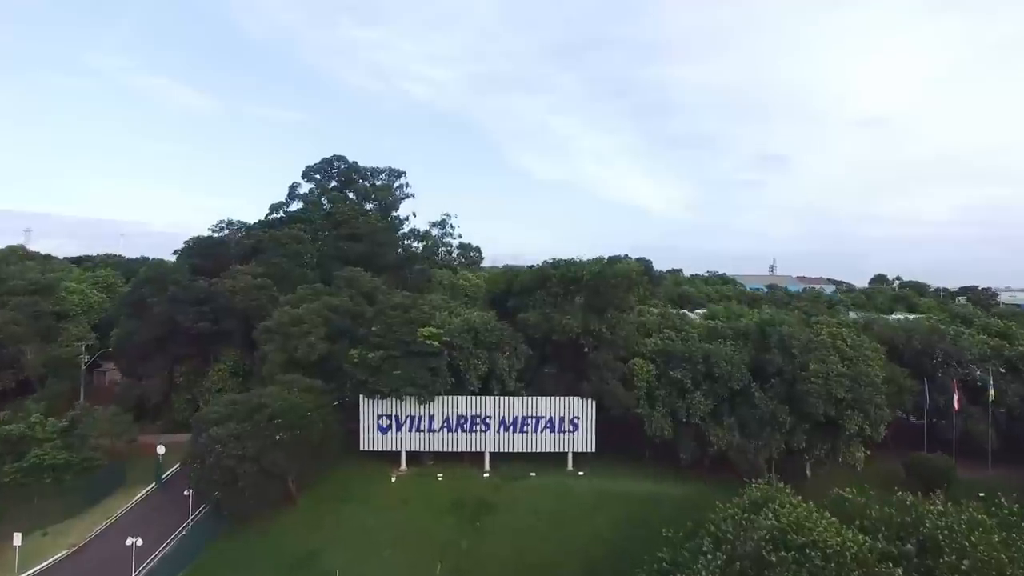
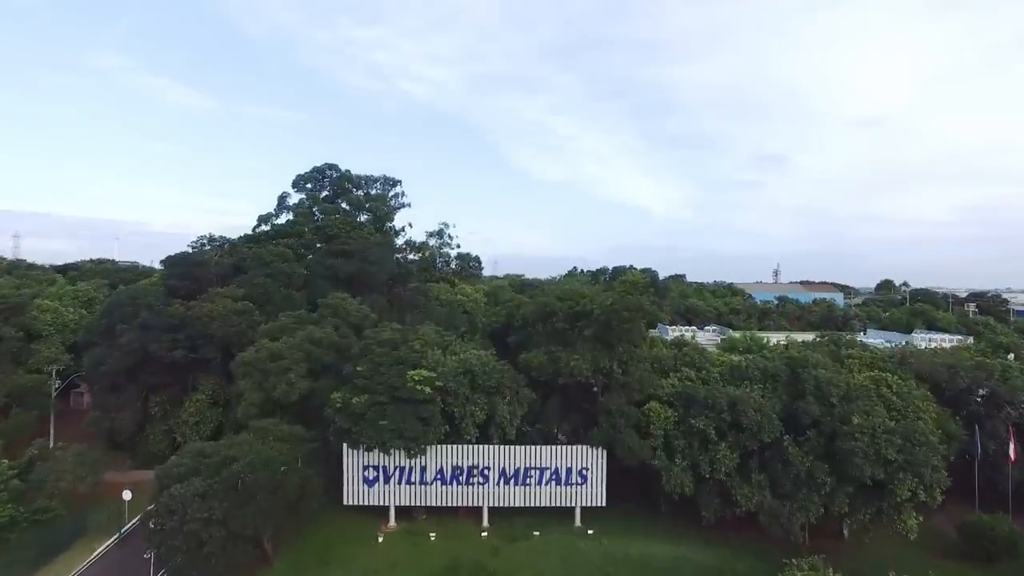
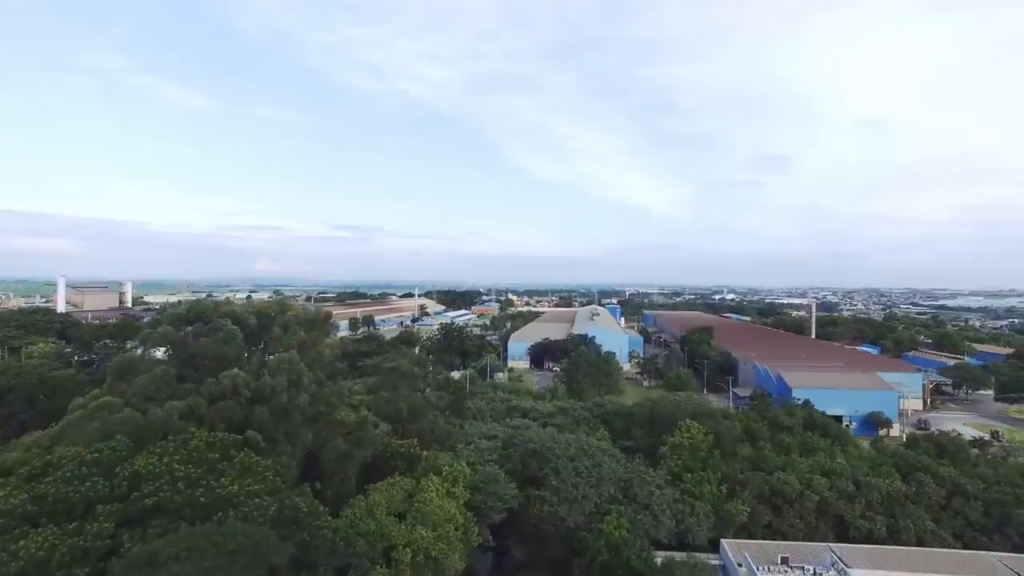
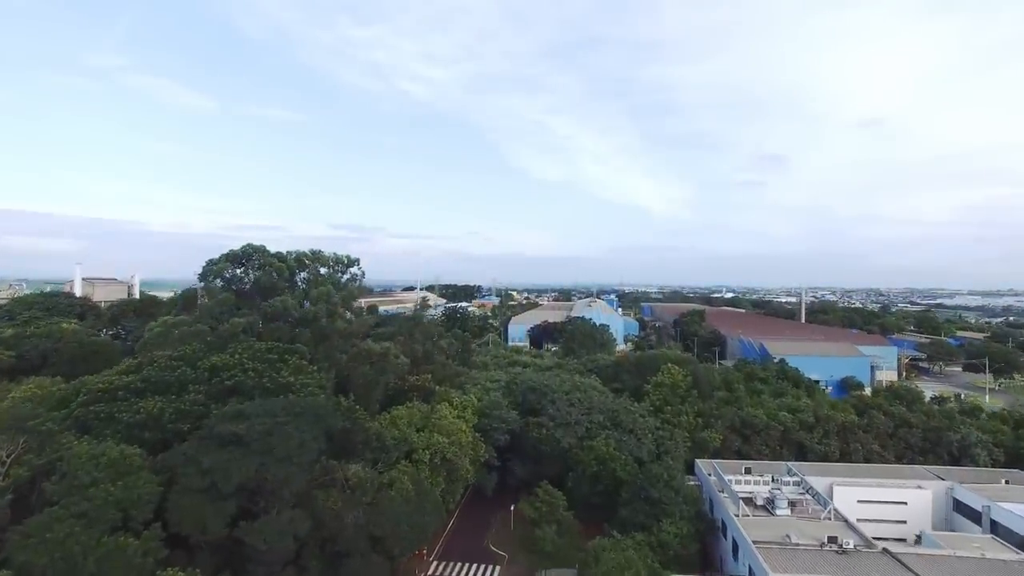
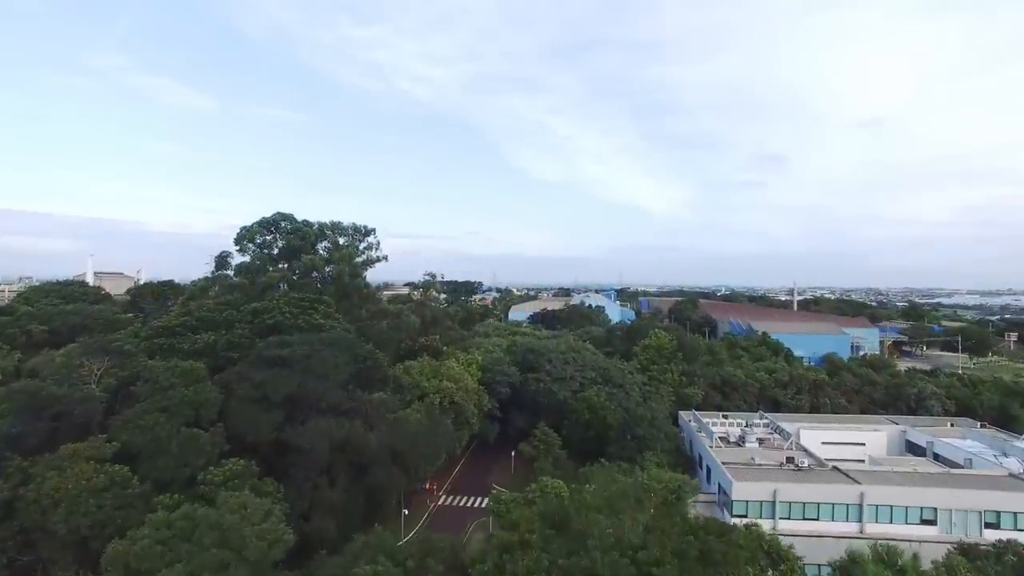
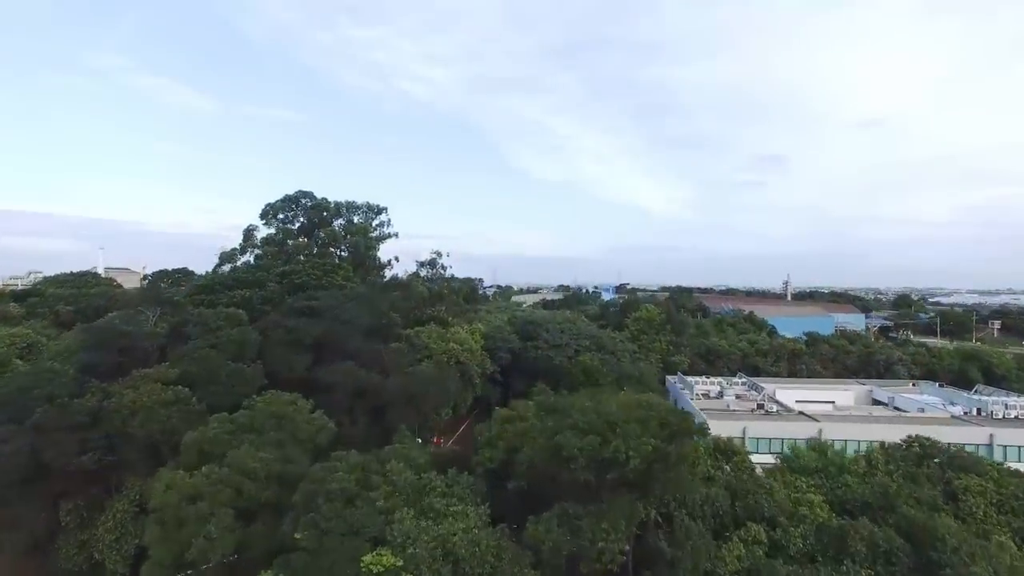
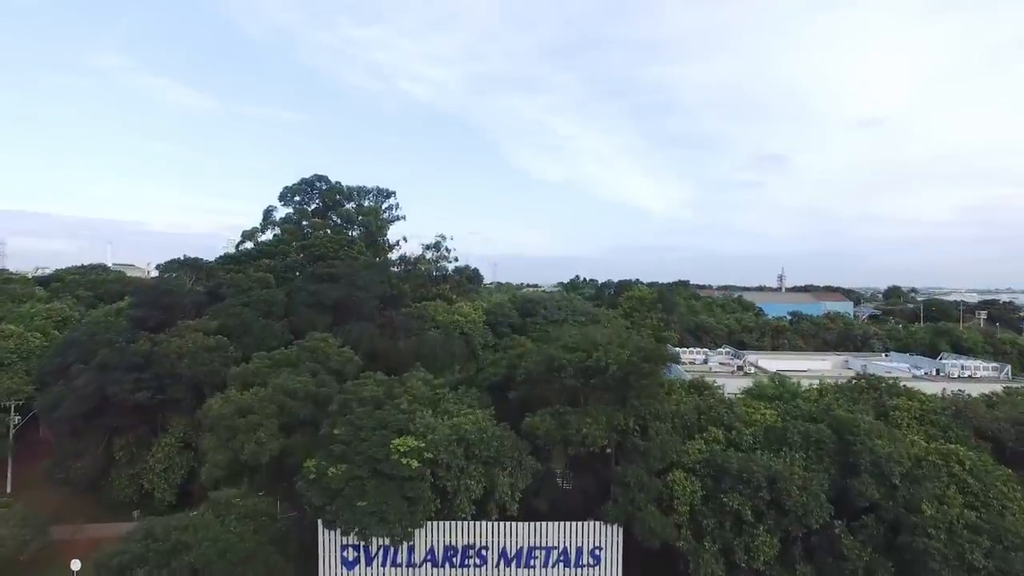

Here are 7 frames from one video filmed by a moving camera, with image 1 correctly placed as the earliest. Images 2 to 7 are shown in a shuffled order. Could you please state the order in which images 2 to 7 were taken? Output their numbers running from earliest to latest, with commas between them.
2, 7, 6, 5, 4, 3
